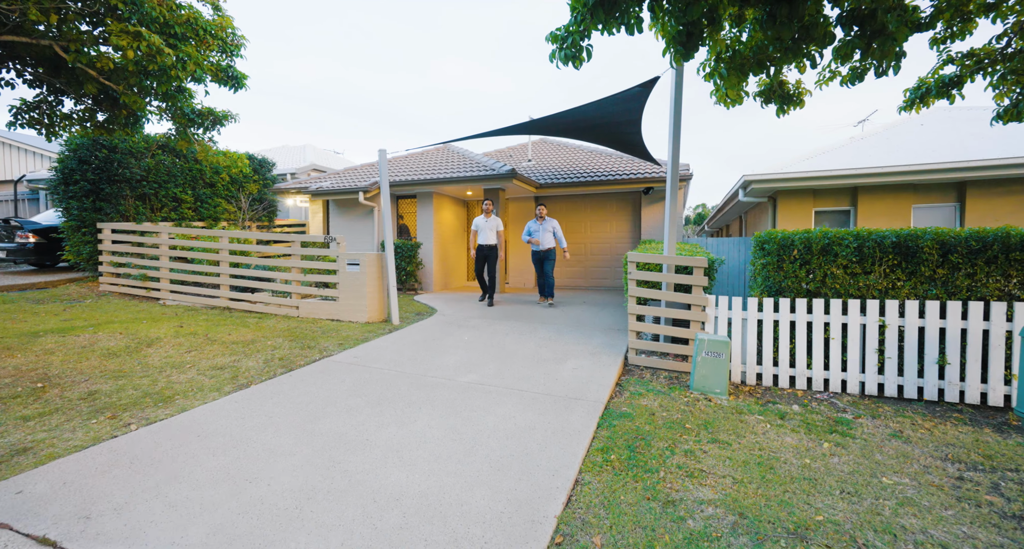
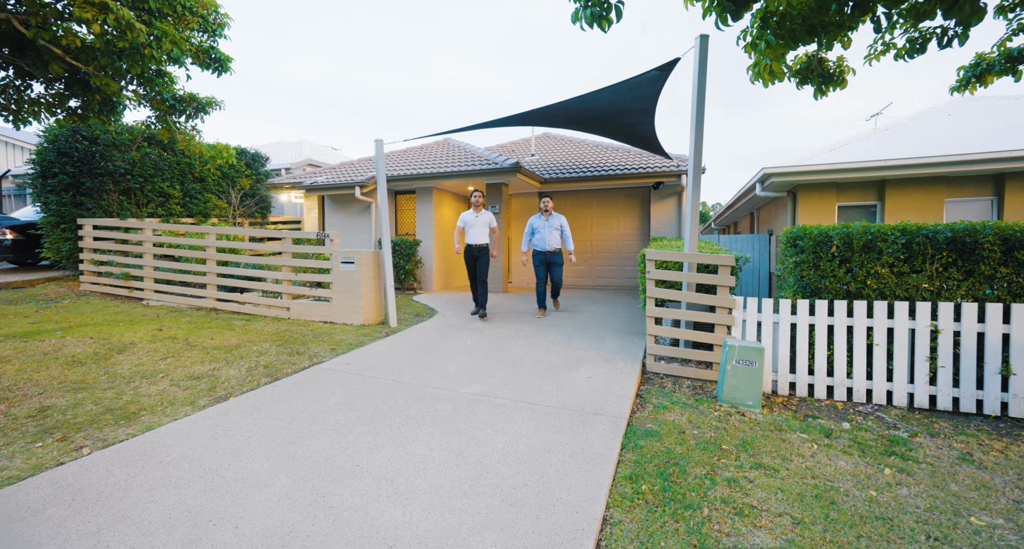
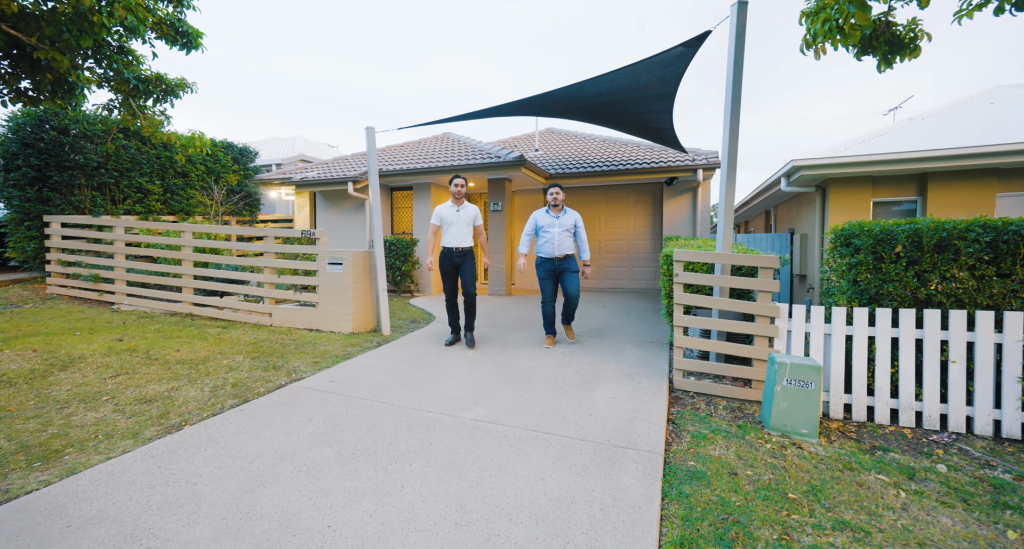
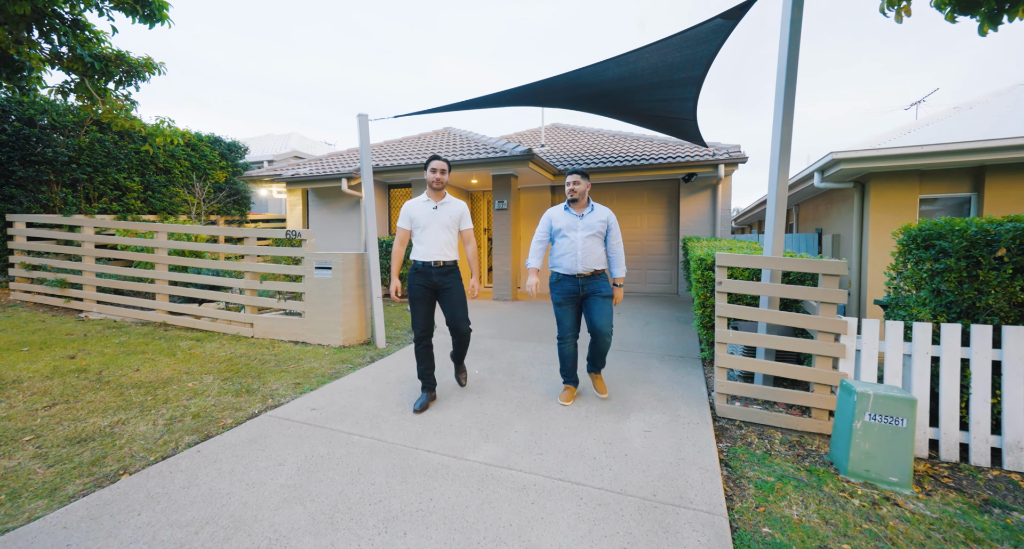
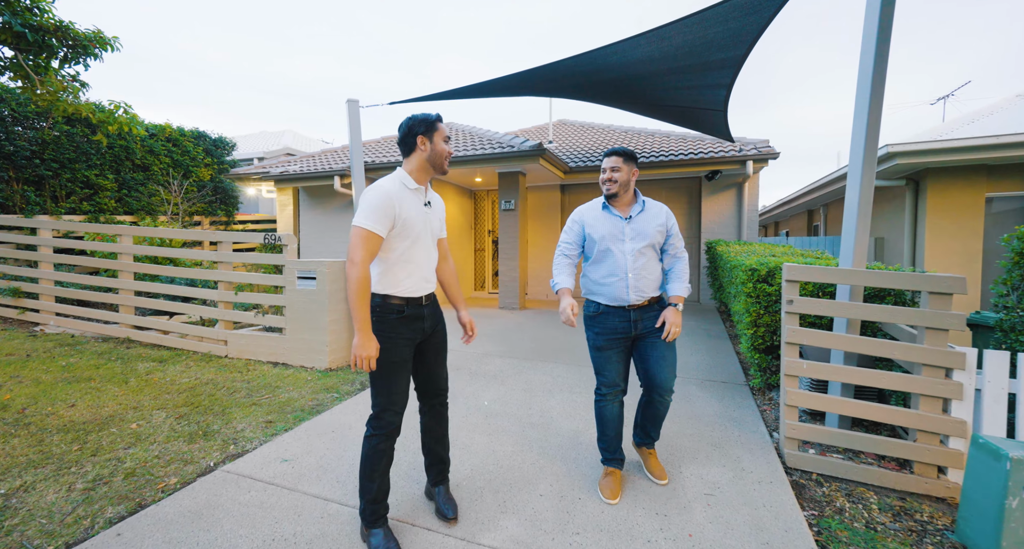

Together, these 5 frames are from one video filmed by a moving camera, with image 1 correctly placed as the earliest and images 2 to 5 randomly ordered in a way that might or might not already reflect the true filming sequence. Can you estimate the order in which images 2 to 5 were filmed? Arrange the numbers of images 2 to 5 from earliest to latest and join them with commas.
2, 3, 4, 5
